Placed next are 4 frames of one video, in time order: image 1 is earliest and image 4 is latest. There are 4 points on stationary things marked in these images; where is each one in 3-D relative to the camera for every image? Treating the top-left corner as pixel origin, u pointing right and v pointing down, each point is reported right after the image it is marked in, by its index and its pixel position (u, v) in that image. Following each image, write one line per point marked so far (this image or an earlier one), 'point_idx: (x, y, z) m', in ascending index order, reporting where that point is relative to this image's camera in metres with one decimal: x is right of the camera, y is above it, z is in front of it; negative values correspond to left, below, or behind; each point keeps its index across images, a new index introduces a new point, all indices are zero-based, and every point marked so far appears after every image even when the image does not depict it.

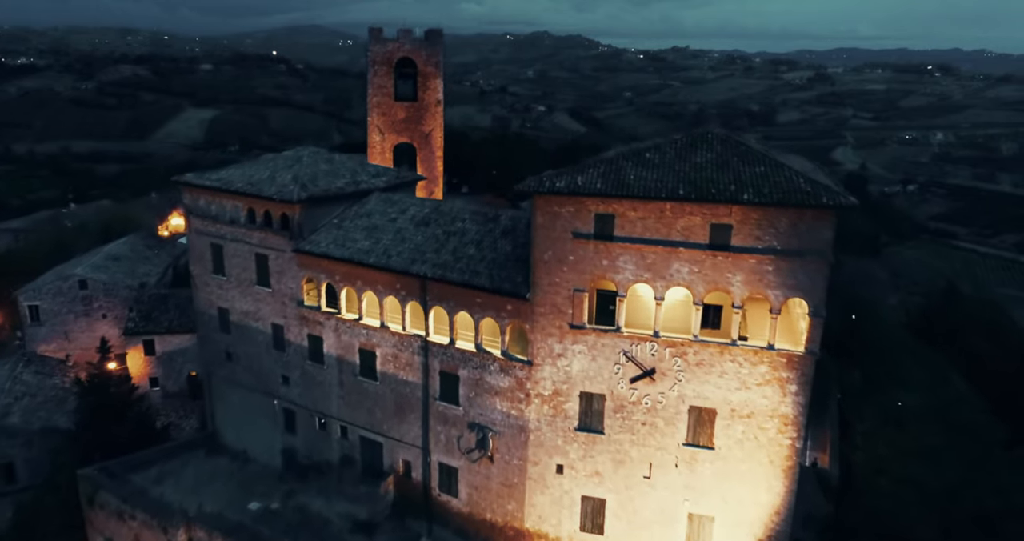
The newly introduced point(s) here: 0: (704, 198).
0: (+3.2, +1.2, +16.7) m
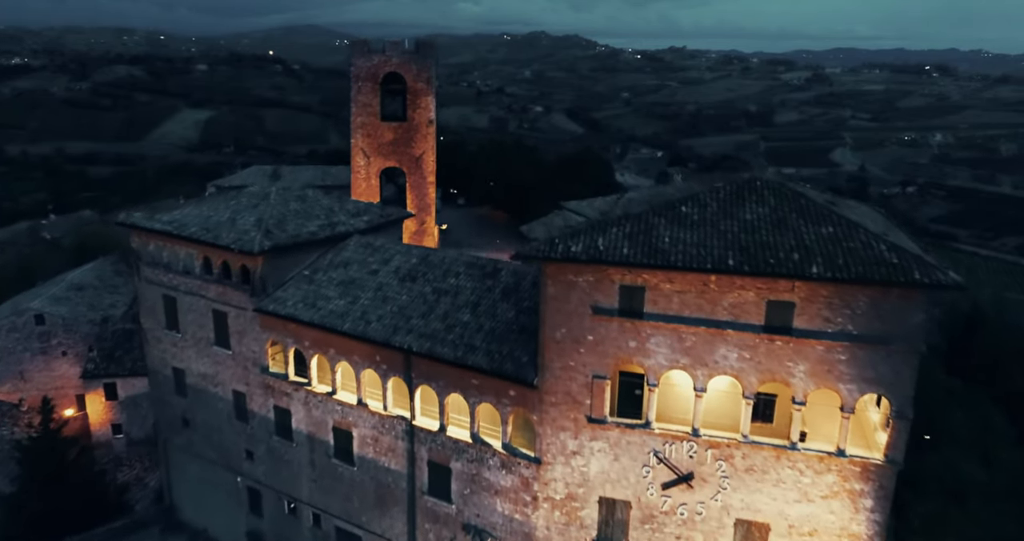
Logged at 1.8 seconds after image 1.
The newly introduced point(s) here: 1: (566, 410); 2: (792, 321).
0: (+3.3, 0.0, +13.2) m
1: (+0.8, -2.1, +15.3) m
2: (+3.8, -0.7, +13.7) m
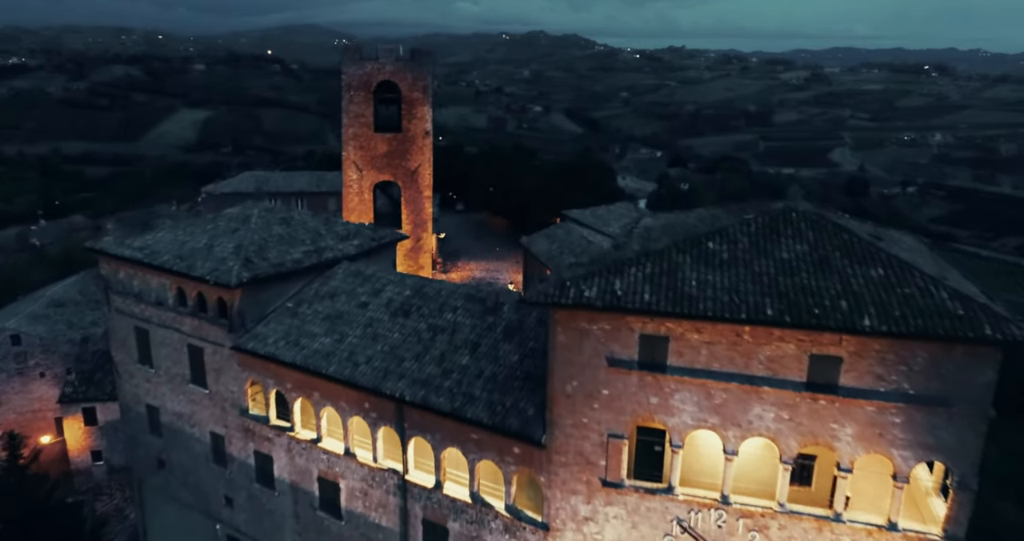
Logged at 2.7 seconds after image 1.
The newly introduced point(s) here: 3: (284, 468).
0: (+3.3, -0.6, +11.4) m
1: (+0.9, -2.7, +13.6) m
2: (+3.9, -1.3, +12.0) m
3: (-4.1, -3.5, +18.0) m
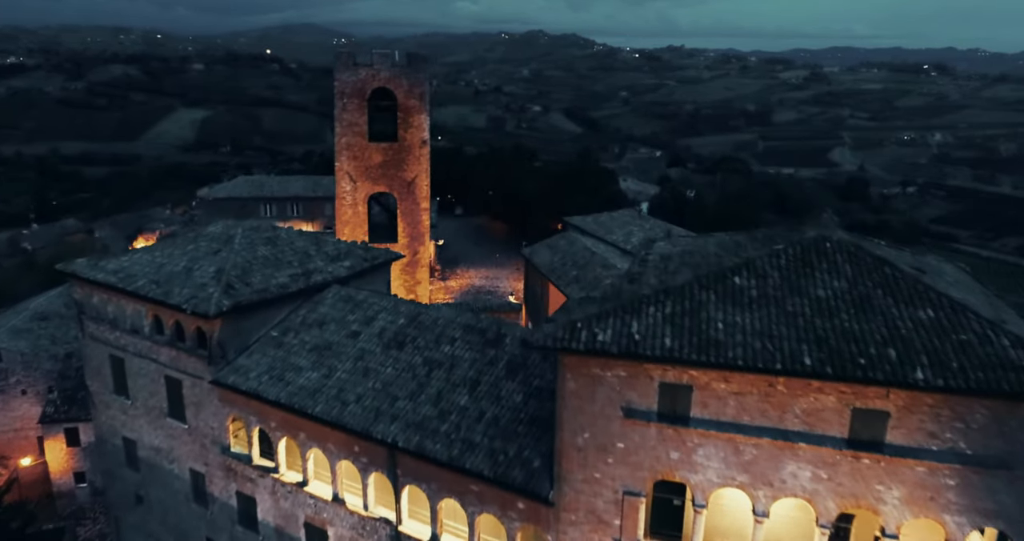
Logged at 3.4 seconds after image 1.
0: (+3.4, -1.1, +10.1) m
1: (+0.9, -3.2, +12.2) m
2: (+3.9, -1.7, +10.6) m
3: (-4.0, -4.0, +16.6) m
